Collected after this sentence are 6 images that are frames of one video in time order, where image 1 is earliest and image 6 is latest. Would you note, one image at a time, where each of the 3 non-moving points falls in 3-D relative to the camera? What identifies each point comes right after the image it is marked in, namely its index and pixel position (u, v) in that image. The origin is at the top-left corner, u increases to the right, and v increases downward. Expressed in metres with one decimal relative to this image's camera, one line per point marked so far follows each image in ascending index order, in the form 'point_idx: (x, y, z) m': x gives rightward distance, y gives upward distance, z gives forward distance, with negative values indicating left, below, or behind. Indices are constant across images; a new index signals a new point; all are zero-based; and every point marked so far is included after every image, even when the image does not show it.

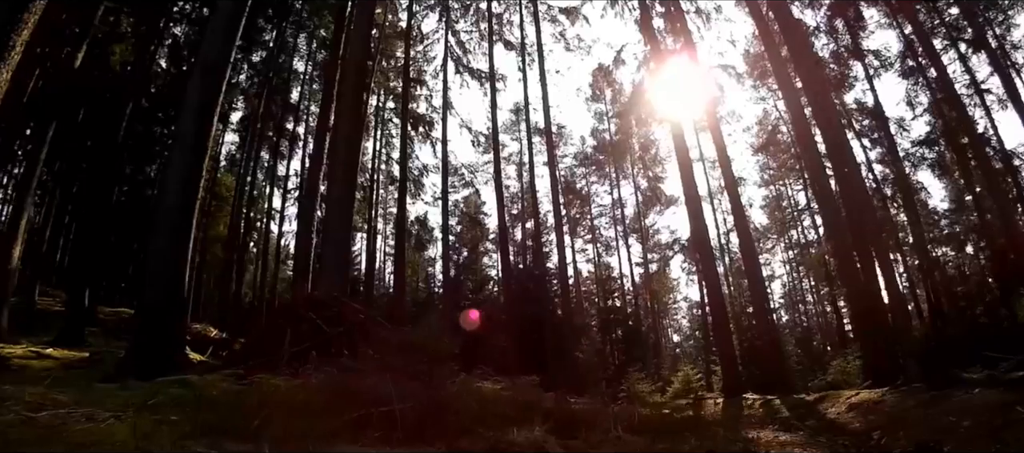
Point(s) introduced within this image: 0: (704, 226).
0: (+3.9, -0.1, +12.6) m
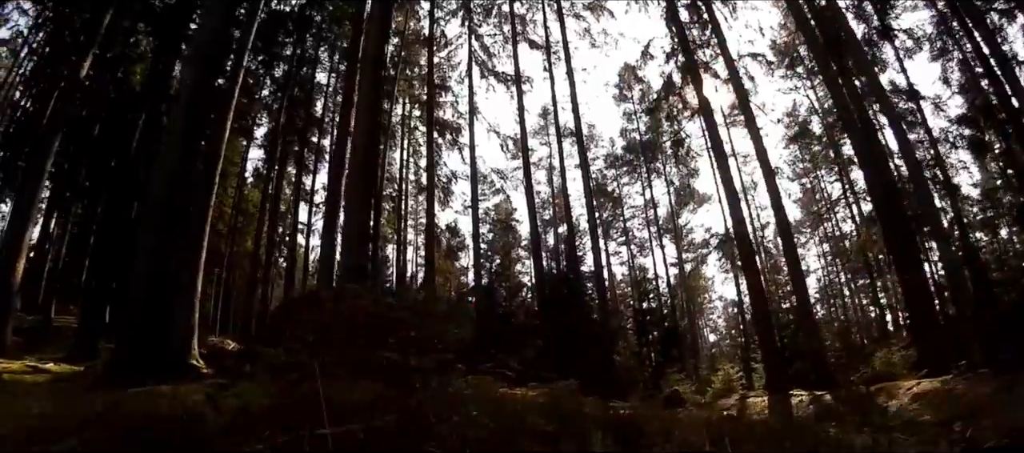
0: (+4.5, 0.0, +12.2) m
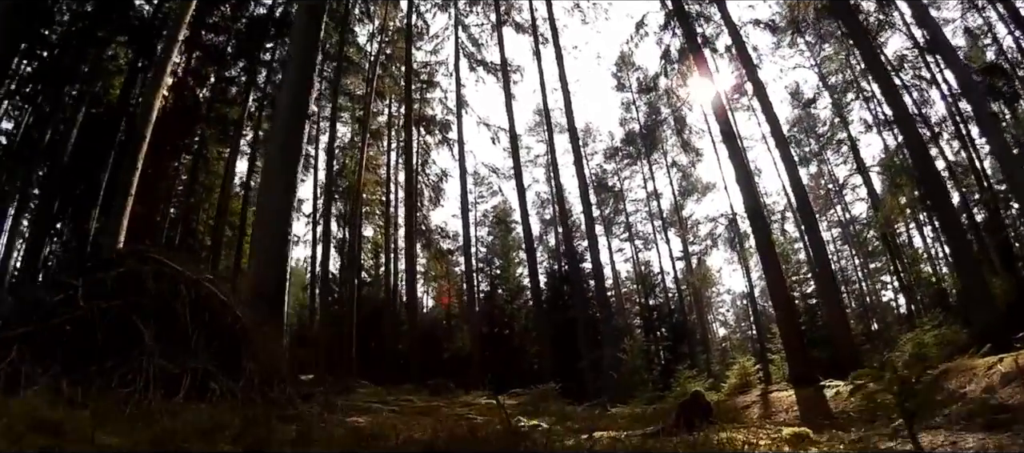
0: (+4.3, +0.4, +11.2) m
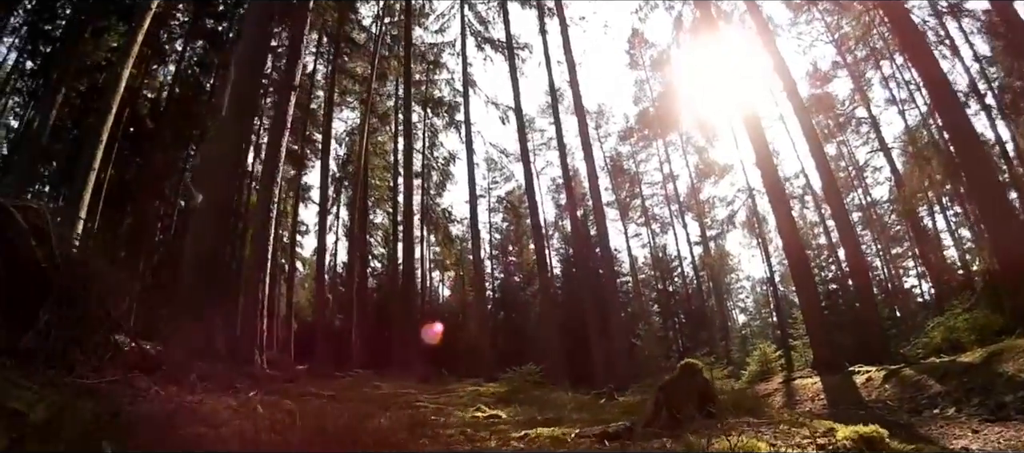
0: (+4.4, +0.8, +10.6) m
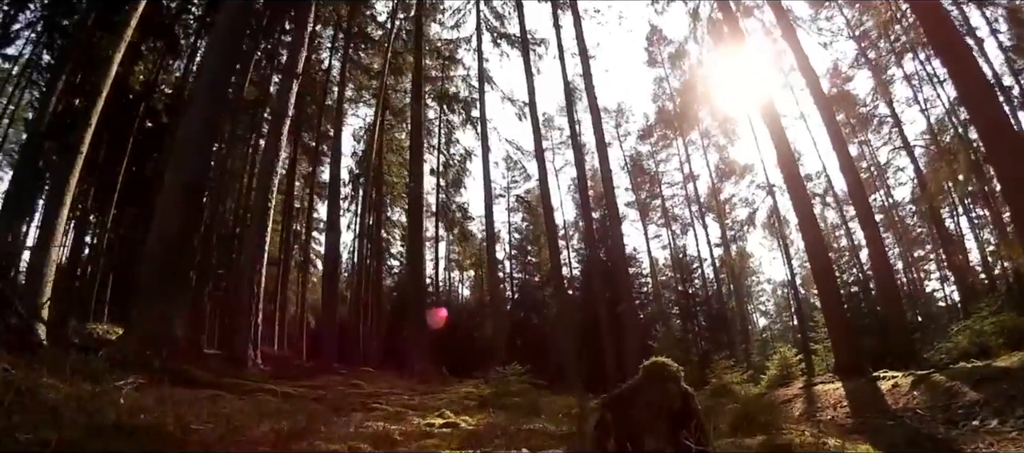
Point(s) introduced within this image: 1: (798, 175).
0: (+4.7, +0.8, +10.2) m
1: (+4.6, +0.9, +10.3) m
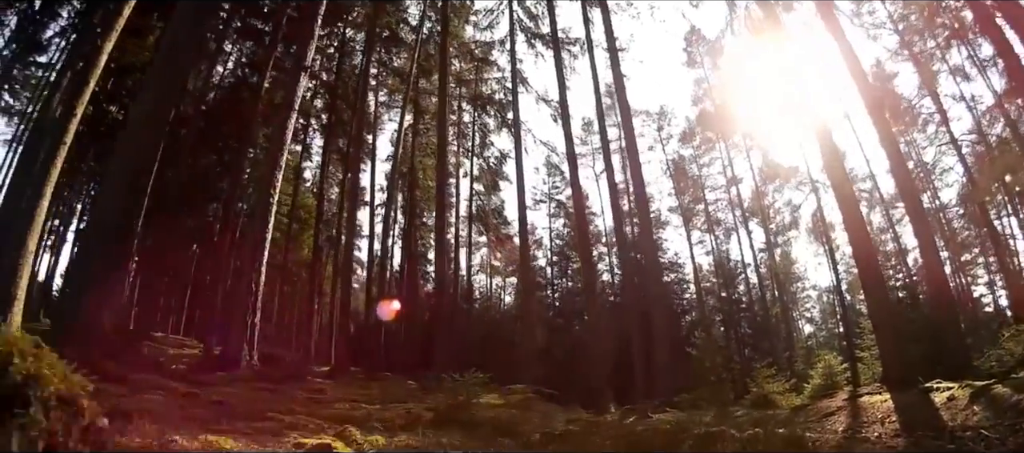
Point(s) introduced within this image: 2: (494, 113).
0: (+5.1, +0.7, +9.7) m
1: (+5.1, +0.9, +9.7) m
2: (-0.5, +3.1, +17.4) m
